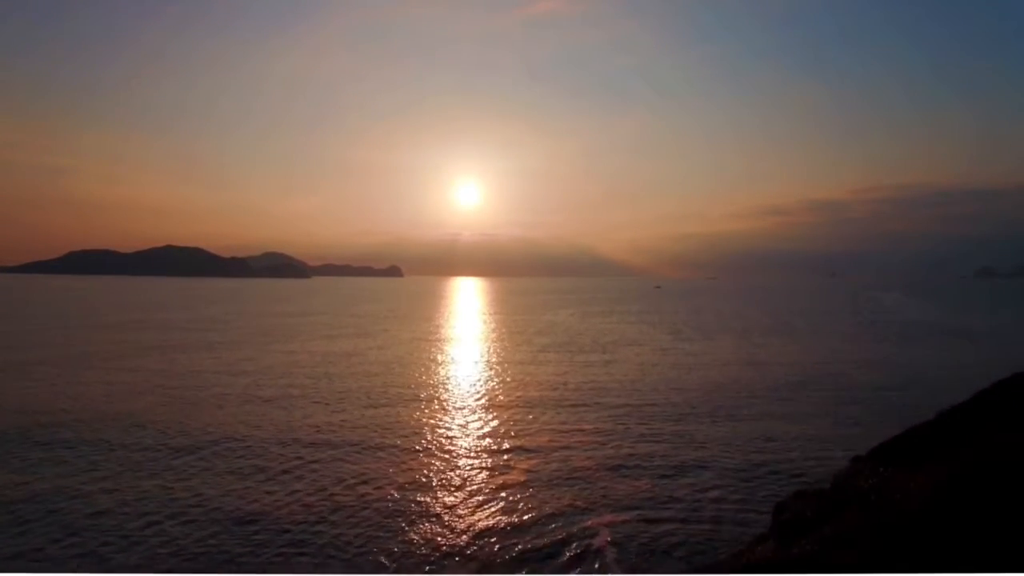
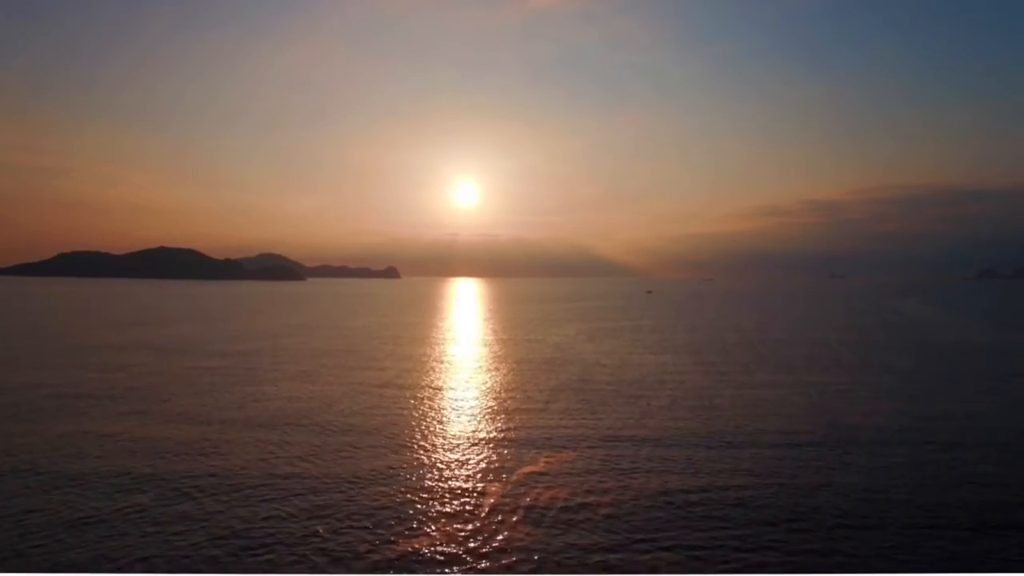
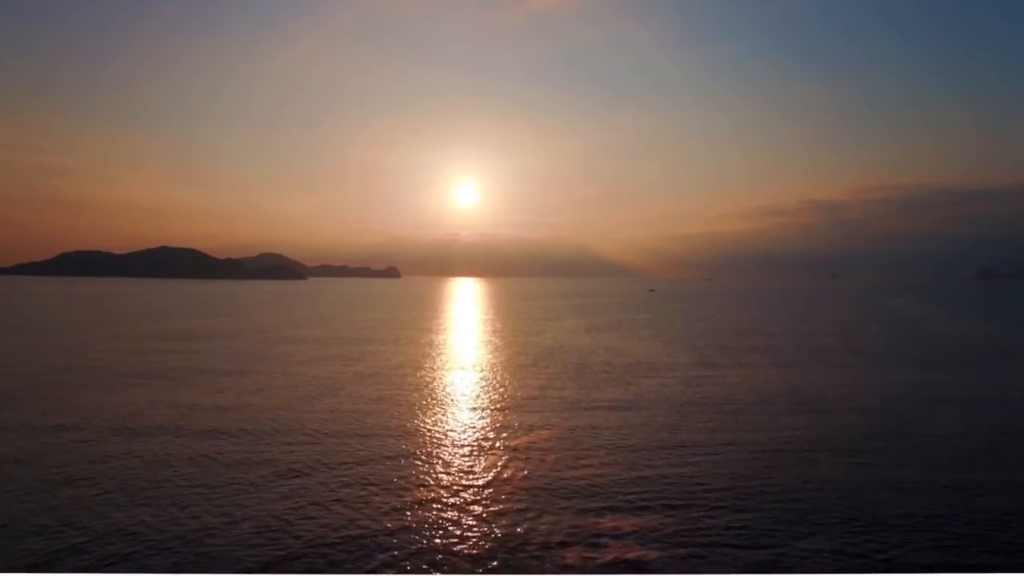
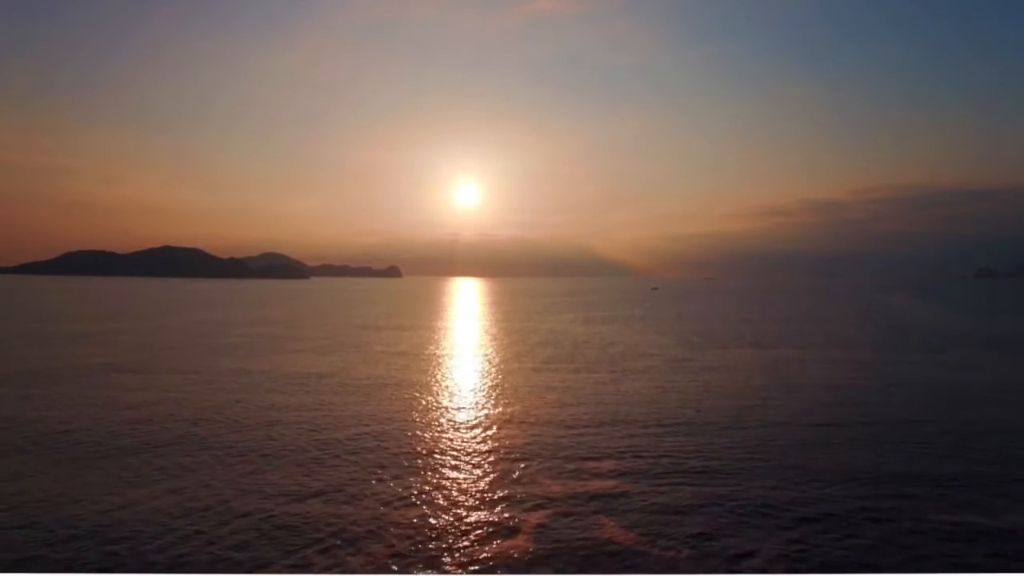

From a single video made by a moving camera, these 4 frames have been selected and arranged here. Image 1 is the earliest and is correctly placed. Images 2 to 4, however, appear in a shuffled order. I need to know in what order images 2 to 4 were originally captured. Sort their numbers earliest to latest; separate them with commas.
4, 3, 2
